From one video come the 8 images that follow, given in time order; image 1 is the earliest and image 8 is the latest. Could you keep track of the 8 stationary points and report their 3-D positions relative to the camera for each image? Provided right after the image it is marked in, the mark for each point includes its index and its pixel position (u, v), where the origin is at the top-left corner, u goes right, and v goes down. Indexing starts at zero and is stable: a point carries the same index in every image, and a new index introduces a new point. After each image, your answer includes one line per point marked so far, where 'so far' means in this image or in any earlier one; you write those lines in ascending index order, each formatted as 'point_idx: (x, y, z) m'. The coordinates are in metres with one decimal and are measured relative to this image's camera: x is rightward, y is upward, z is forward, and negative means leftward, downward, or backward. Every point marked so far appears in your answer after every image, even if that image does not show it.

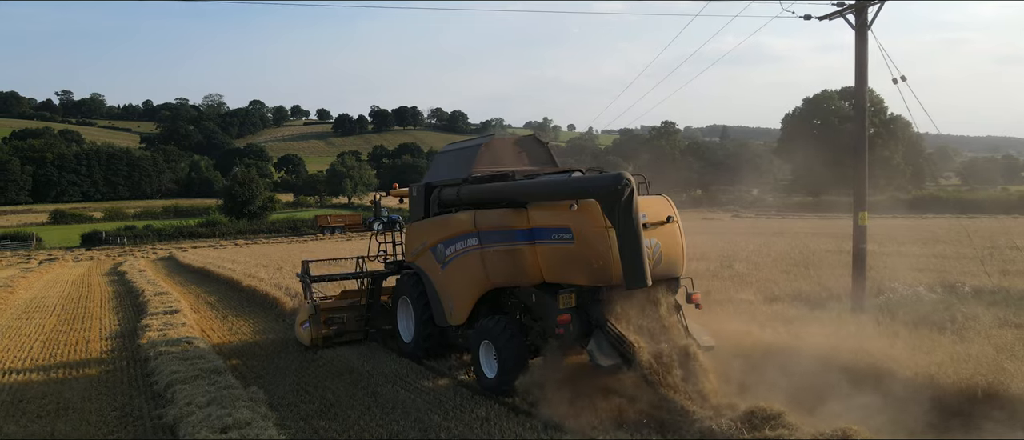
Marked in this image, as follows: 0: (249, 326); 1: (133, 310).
0: (-4.3, -1.7, +10.2) m
1: (-7.3, -1.7, +12.0) m
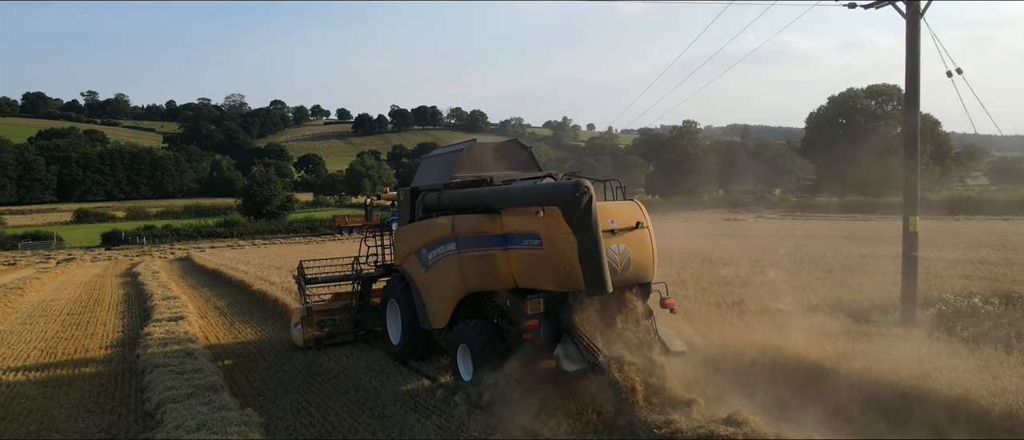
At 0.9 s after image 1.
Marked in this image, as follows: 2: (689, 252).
0: (-4.0, -1.7, +9.8) m
1: (-6.9, -1.8, +11.6) m
2: (+5.1, -0.9, +17.8) m
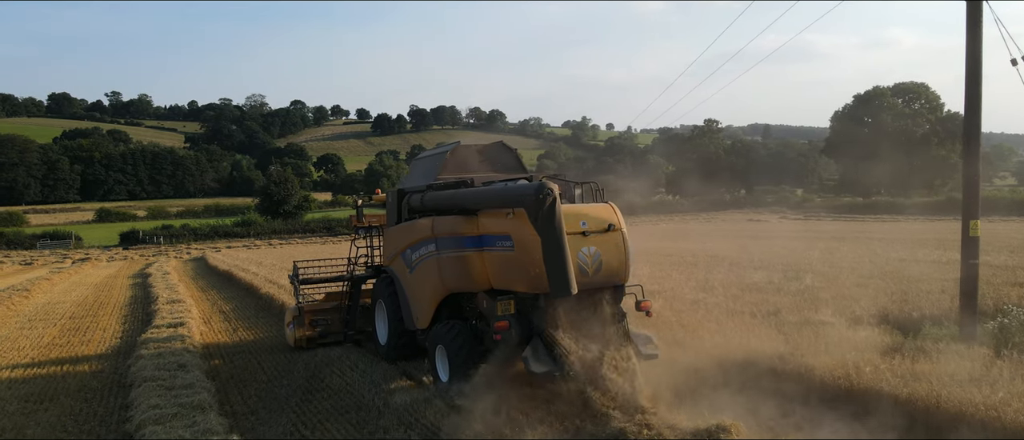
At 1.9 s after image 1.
0: (-3.7, -1.8, +9.2) m
1: (-6.6, -1.8, +11.2) m
2: (+5.6, -1.0, +17.0) m
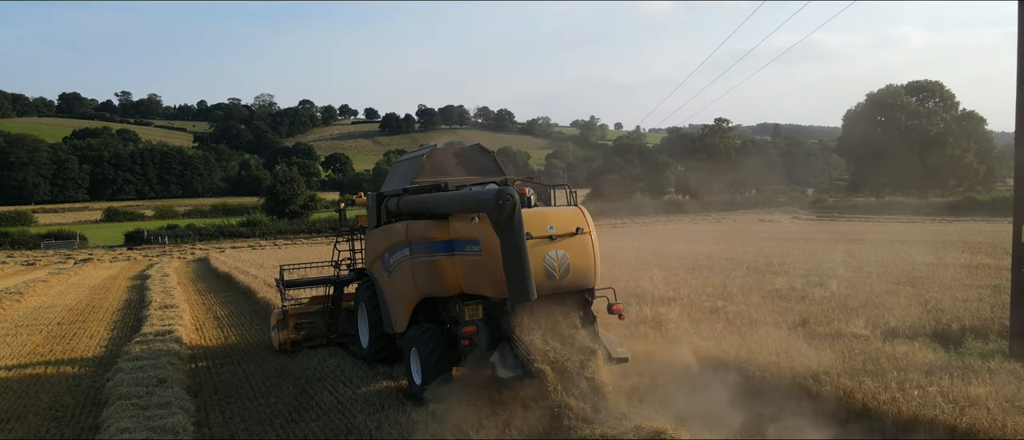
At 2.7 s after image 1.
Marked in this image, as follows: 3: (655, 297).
0: (-3.6, -1.8, +8.7) m
1: (-6.5, -1.8, +10.7) m
2: (+5.8, -1.0, +16.3) m
3: (+2.3, -1.2, +10.2) m
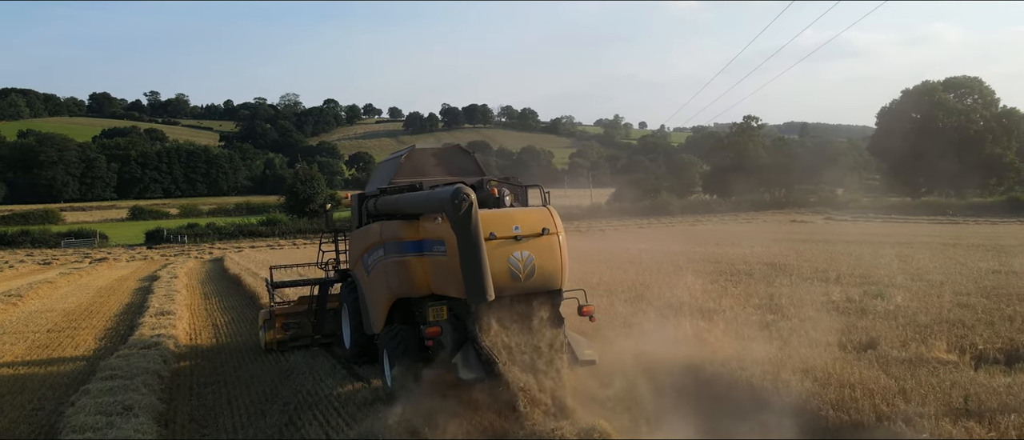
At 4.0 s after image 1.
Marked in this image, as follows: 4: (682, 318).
0: (-3.4, -1.8, +7.8) m
1: (-6.2, -1.8, +9.9) m
2: (+6.3, -1.0, +15.1) m
3: (+2.6, -1.3, +9.1) m
4: (+2.3, -1.3, +8.5) m
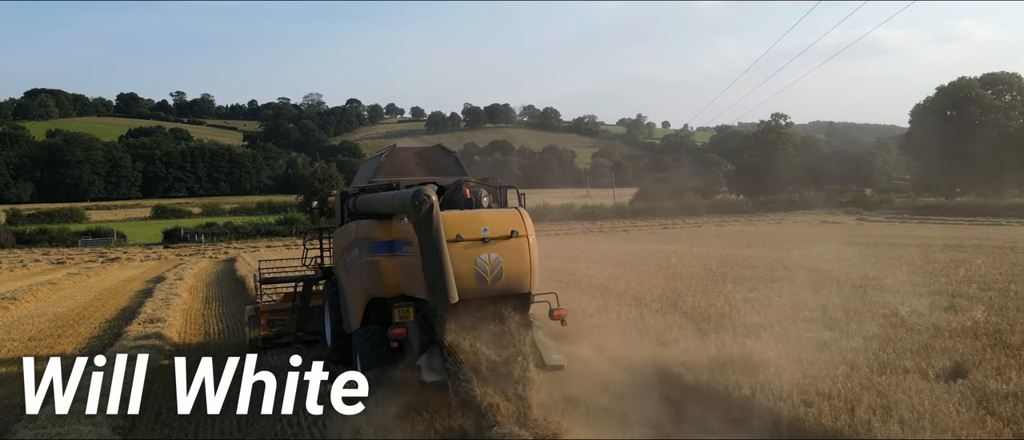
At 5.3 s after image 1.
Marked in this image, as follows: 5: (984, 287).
0: (-3.2, -1.8, +6.9) m
1: (-5.9, -1.8, +9.1) m
2: (+6.8, -1.1, +13.9) m
3: (+2.8, -1.3, +8.0) m
4: (+2.5, -1.3, +7.4) m
5: (+7.7, -1.1, +10.4) m
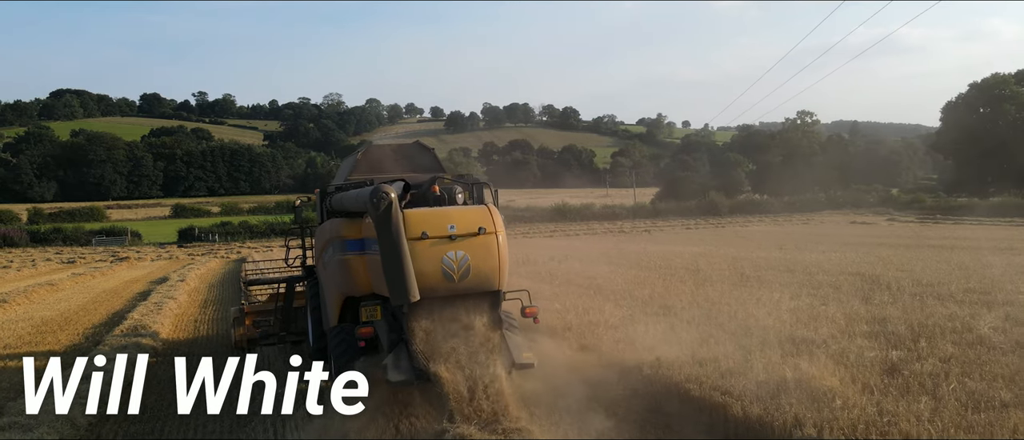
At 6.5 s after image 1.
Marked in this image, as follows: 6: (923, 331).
0: (-3.1, -1.8, +6.1) m
1: (-5.7, -1.8, +8.4) m
2: (+7.1, -1.1, +12.7) m
3: (+3.0, -1.3, +7.0) m
4: (+2.6, -1.3, +6.4) m
5: (+7.9, -1.1, +9.2) m
6: (+4.7, -1.2, +7.1) m
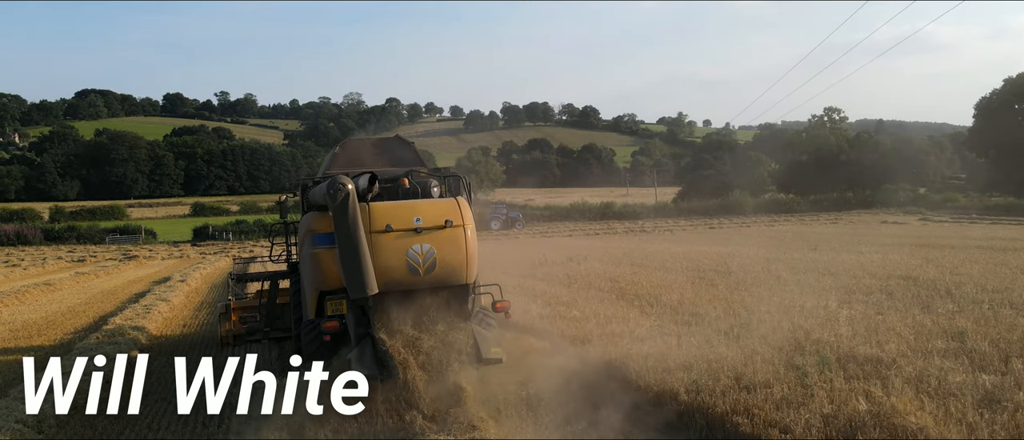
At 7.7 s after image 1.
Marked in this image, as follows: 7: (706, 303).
0: (-3.0, -1.8, +5.2) m
1: (-5.6, -1.7, +7.6) m
2: (+7.4, -1.0, +11.5) m
3: (+3.1, -1.3, +5.9) m
4: (+2.7, -1.3, +5.3) m
5: (+8.1, -1.1, +8.0) m
6: (+4.8, -1.2, +5.9) m
7: (+2.7, -1.2, +8.9) m
